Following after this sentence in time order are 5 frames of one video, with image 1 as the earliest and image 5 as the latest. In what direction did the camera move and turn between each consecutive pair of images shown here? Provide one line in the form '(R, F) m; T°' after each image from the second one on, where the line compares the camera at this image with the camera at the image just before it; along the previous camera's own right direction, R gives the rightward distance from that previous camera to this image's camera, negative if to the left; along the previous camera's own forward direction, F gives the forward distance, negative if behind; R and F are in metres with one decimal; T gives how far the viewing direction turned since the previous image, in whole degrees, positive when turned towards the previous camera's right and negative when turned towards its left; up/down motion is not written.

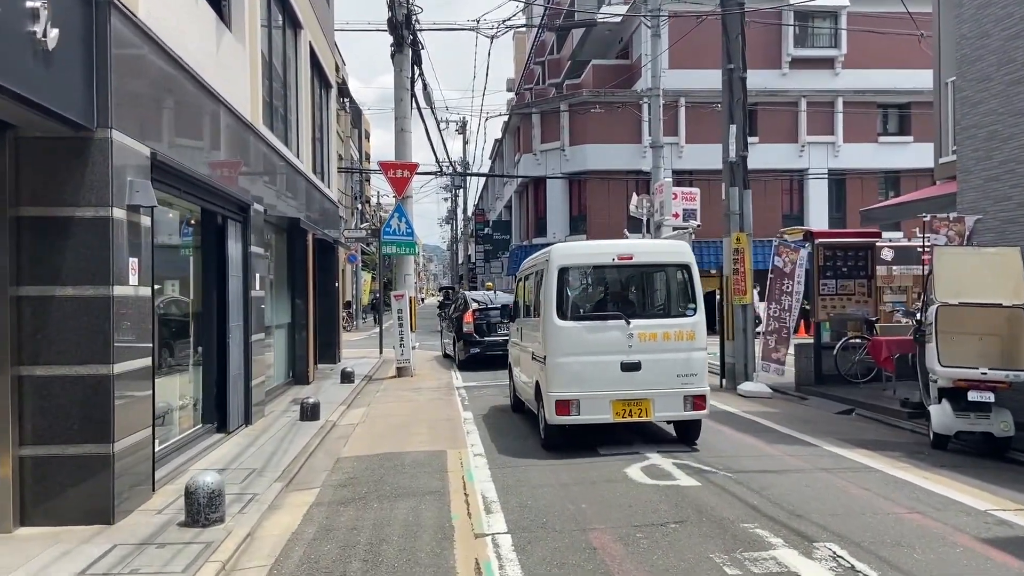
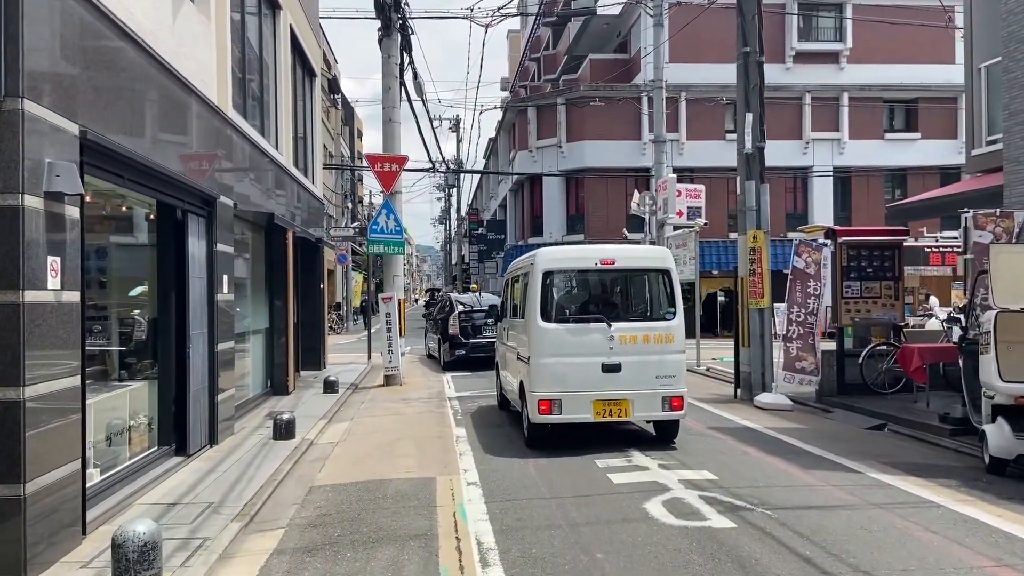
(0.0, +1.0) m; 0°
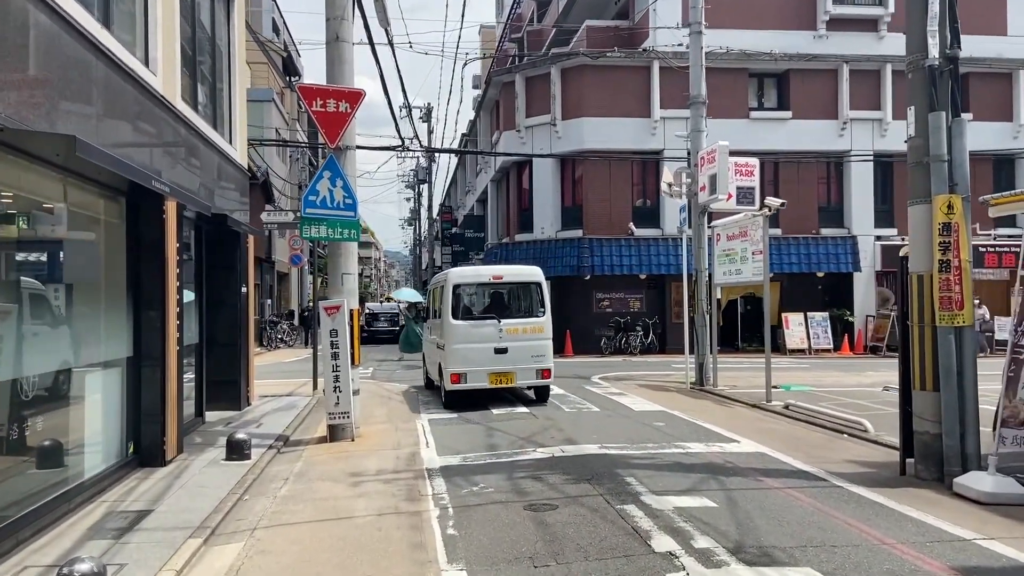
(-0.5, +4.7) m; +2°
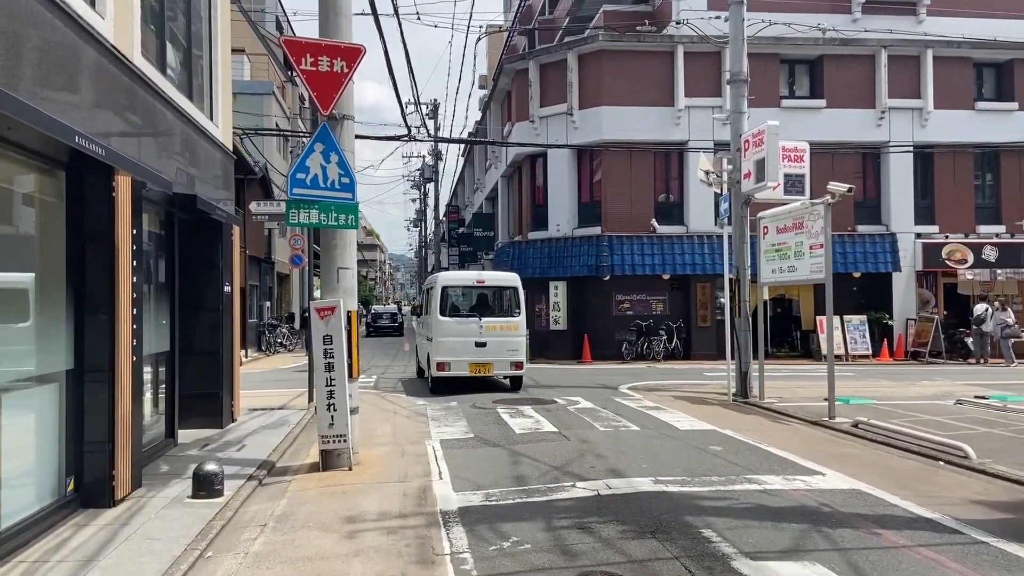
(-0.2, +1.6) m; 0°
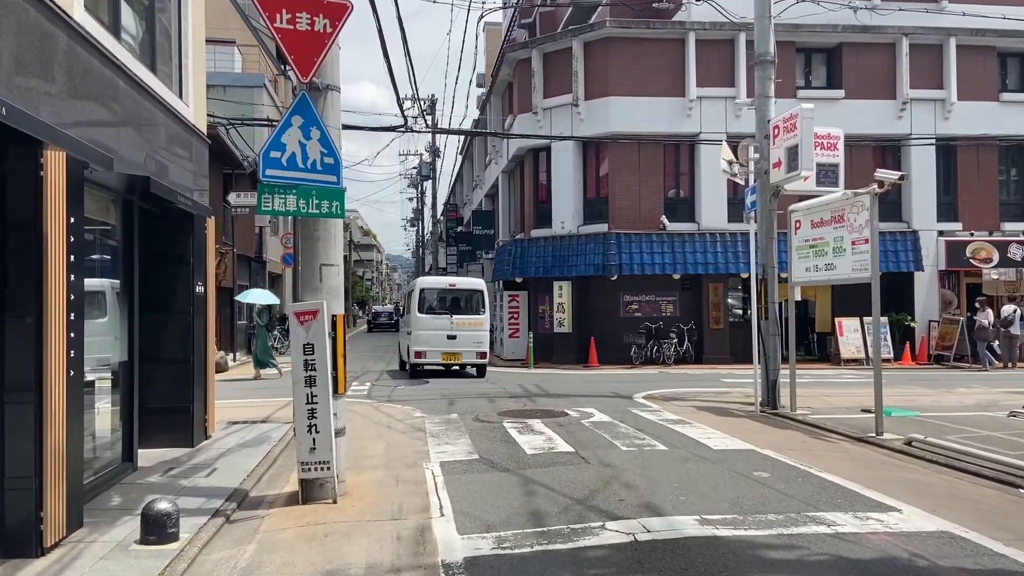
(-0.1, +1.1) m; 0°
